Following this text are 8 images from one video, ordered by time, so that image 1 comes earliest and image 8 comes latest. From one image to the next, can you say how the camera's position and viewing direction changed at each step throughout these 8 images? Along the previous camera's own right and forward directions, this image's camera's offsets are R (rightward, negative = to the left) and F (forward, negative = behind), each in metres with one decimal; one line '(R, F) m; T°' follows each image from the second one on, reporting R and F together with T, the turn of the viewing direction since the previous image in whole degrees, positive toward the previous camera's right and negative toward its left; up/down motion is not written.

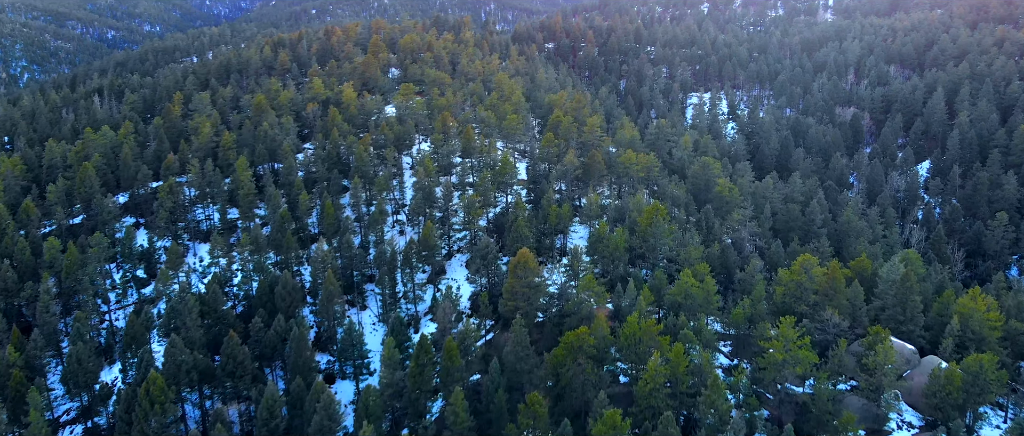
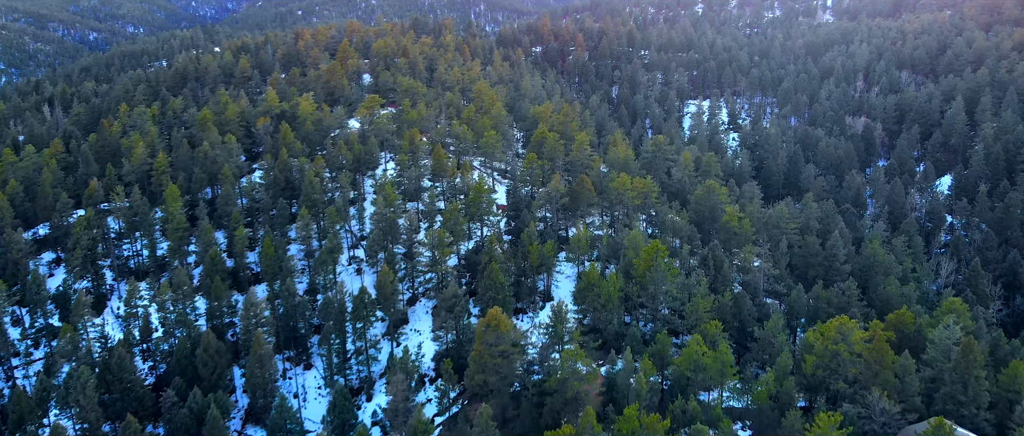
(+1.2, +9.5) m; +1°
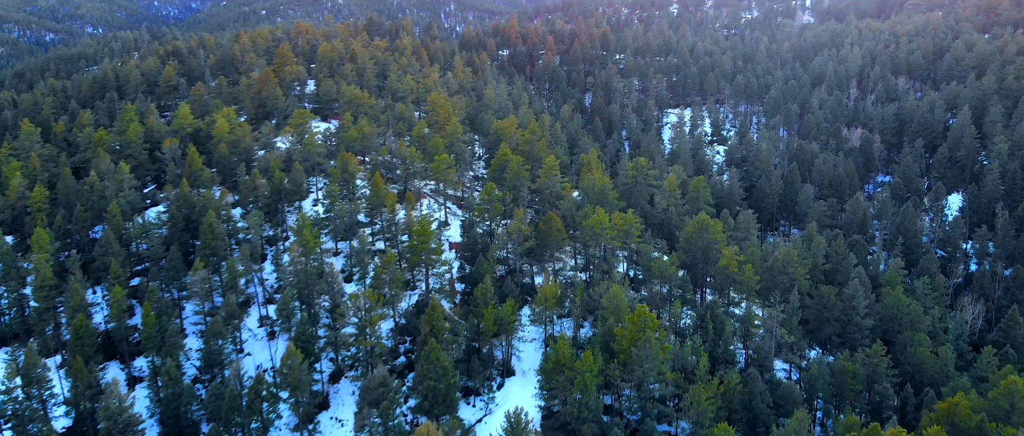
(+1.3, +10.9) m; +2°
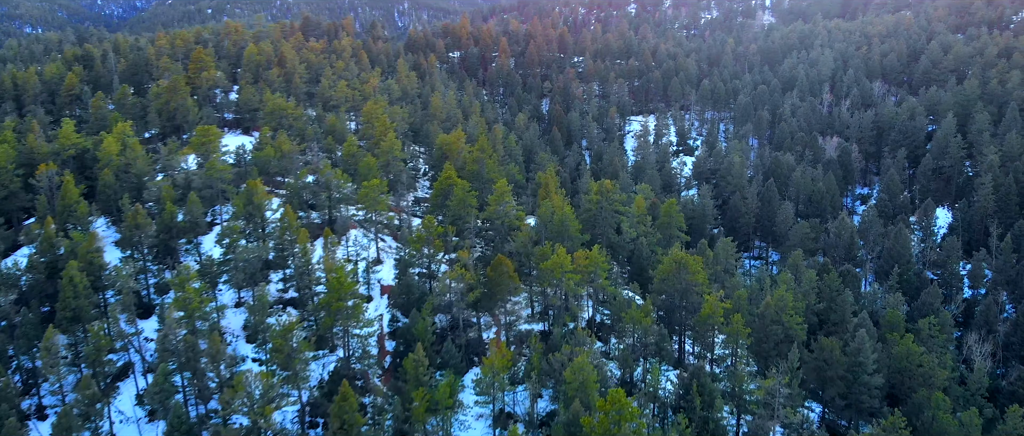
(+0.9, +8.8) m; +3°
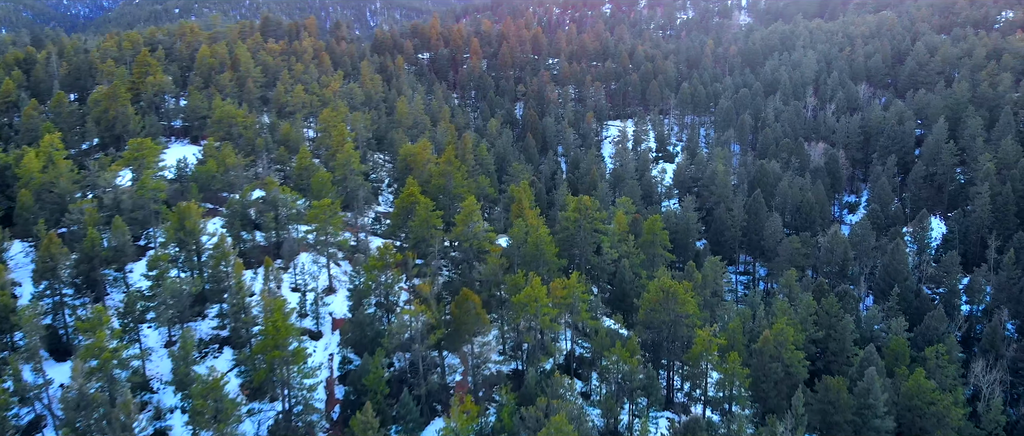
(+0.4, +4.9) m; +2°
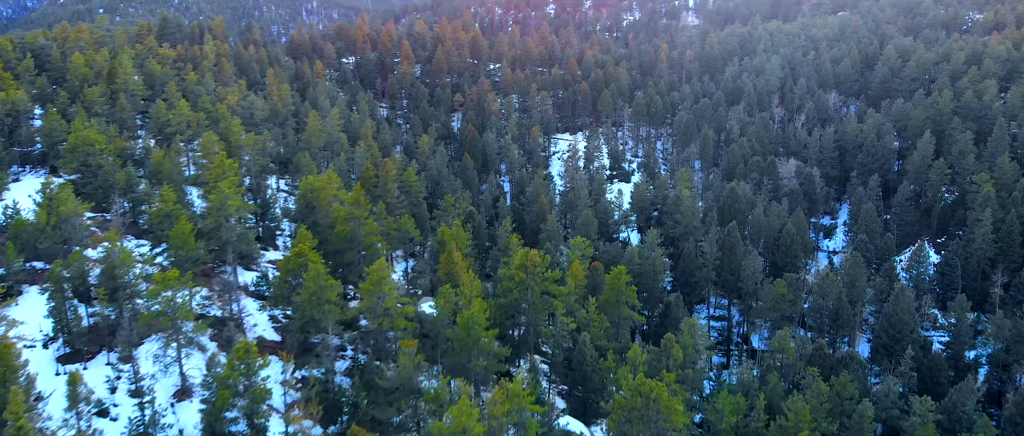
(+1.0, +11.0) m; +4°
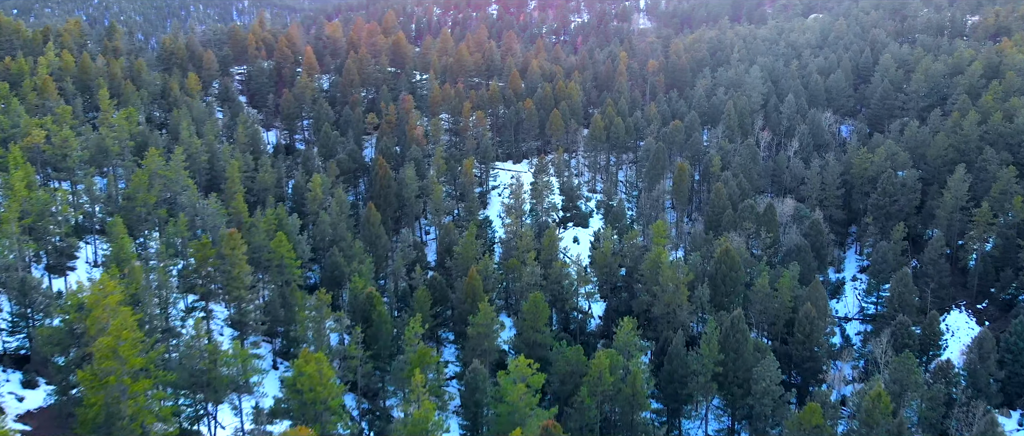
(+1.6, +17.1) m; +4°
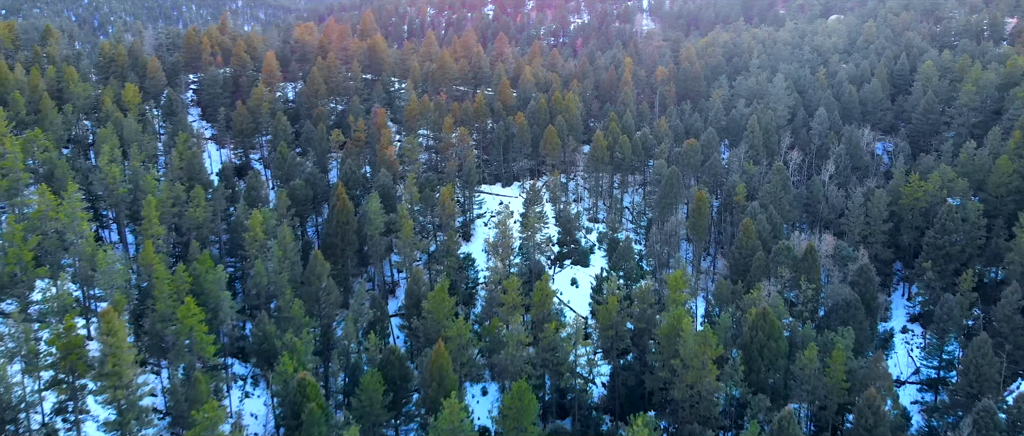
(+0.8, +9.8) m; 0°
